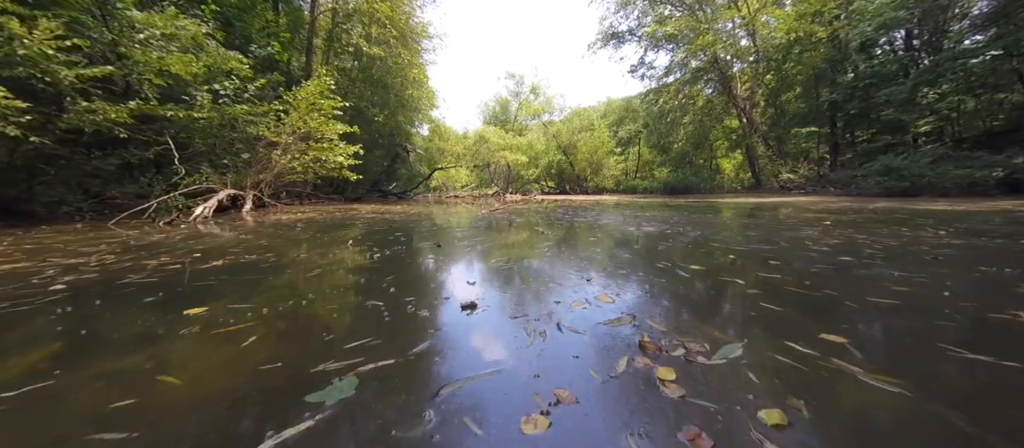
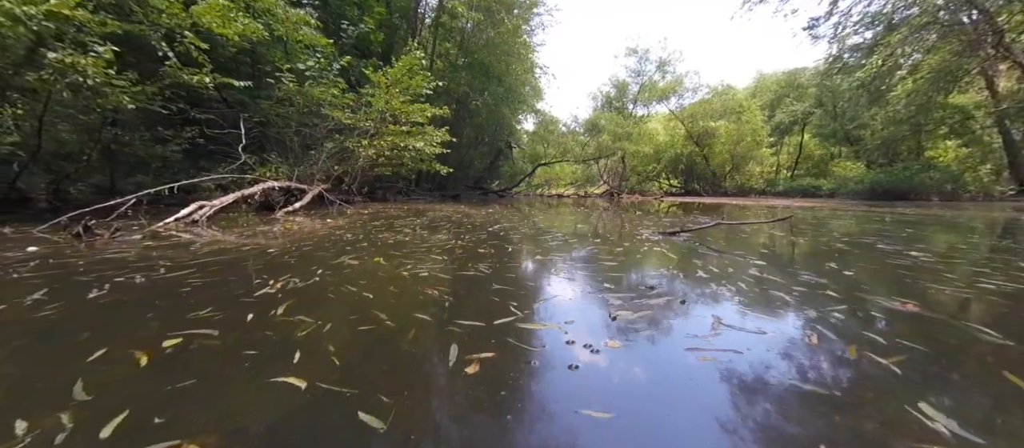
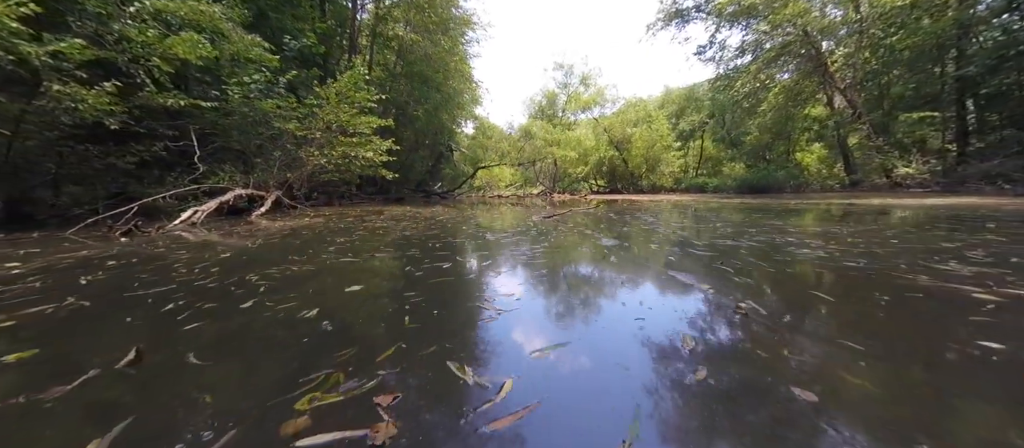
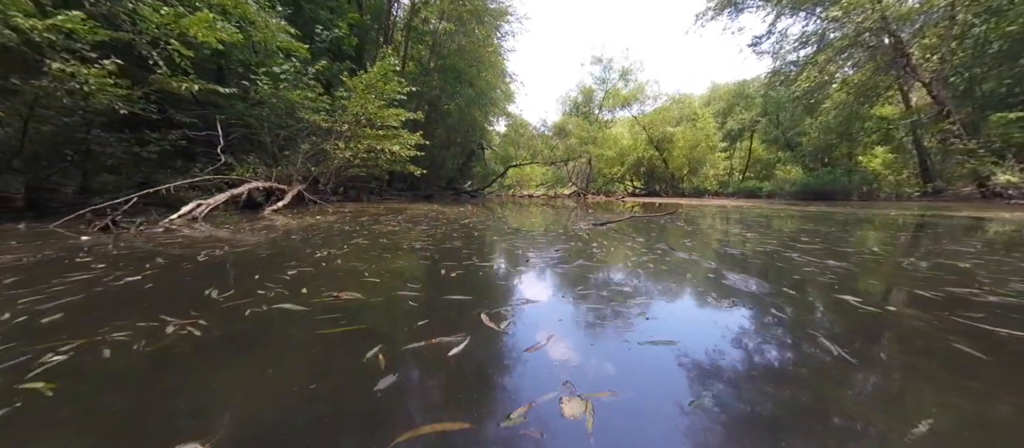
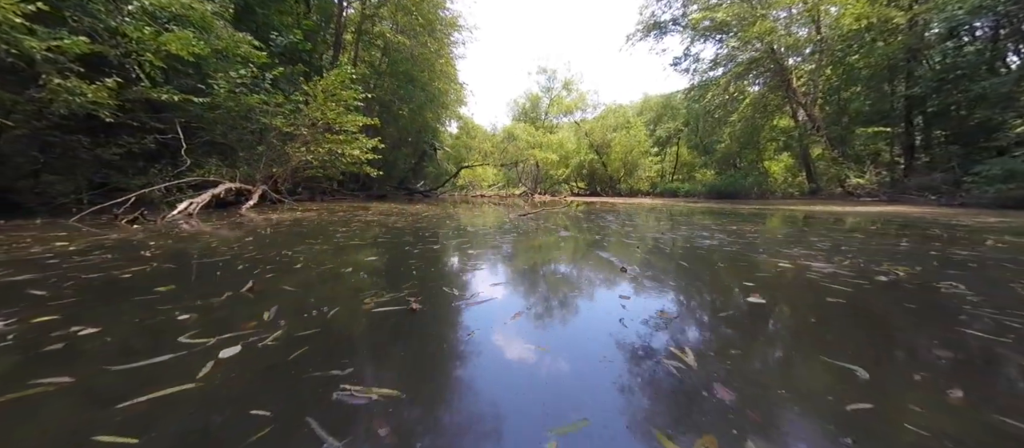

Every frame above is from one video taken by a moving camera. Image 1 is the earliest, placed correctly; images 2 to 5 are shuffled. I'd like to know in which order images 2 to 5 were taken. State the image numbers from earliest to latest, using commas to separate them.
5, 3, 4, 2
